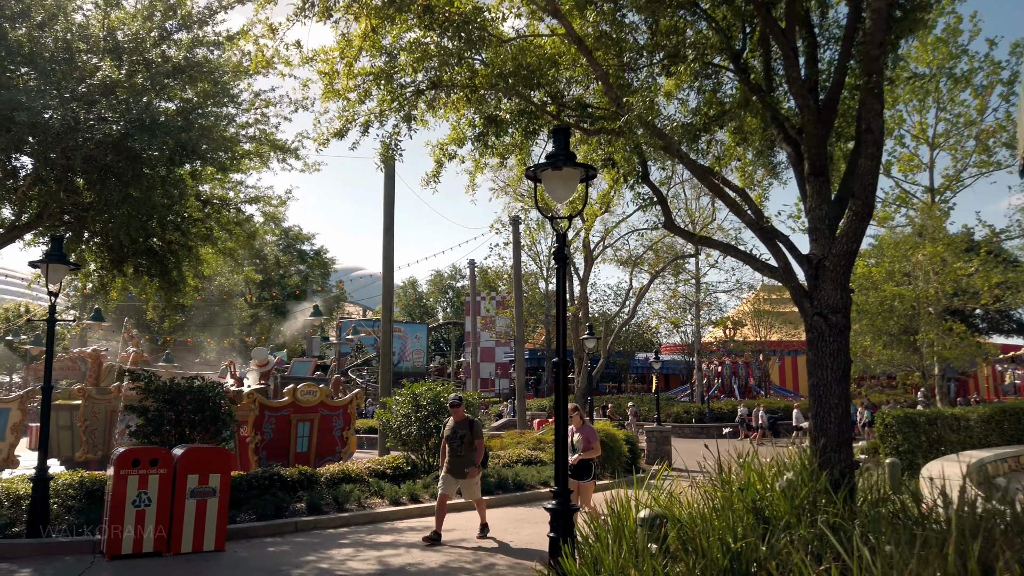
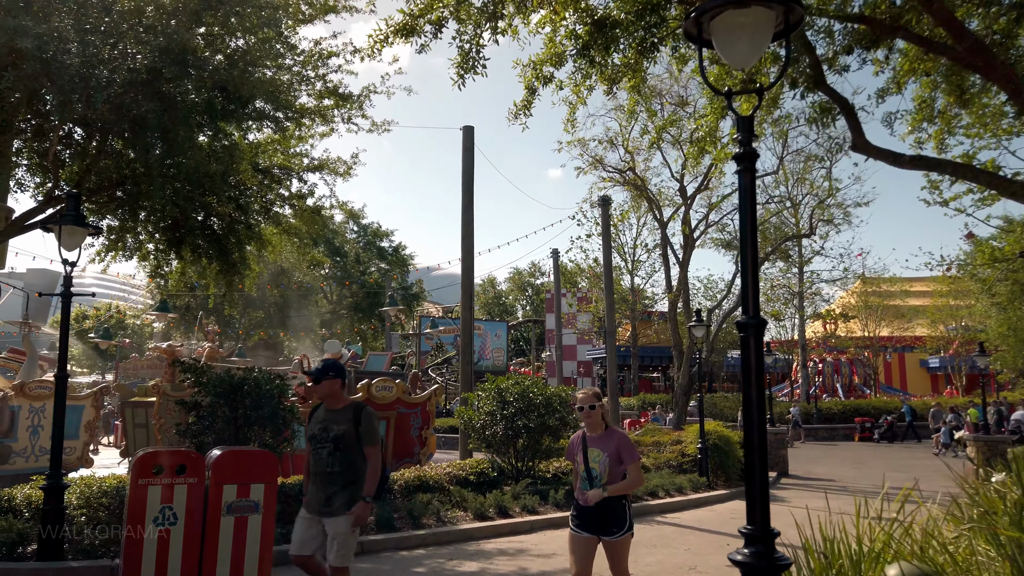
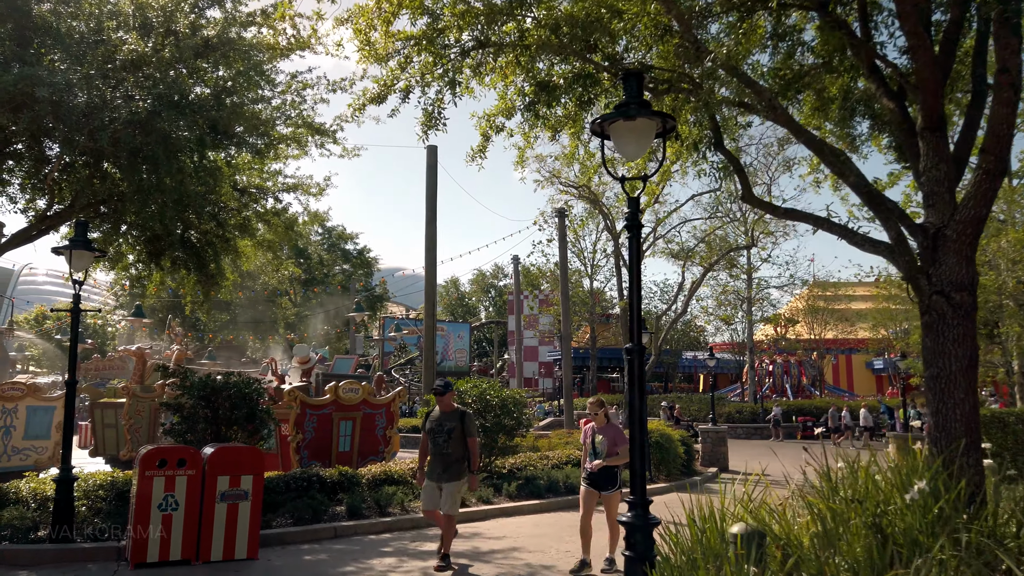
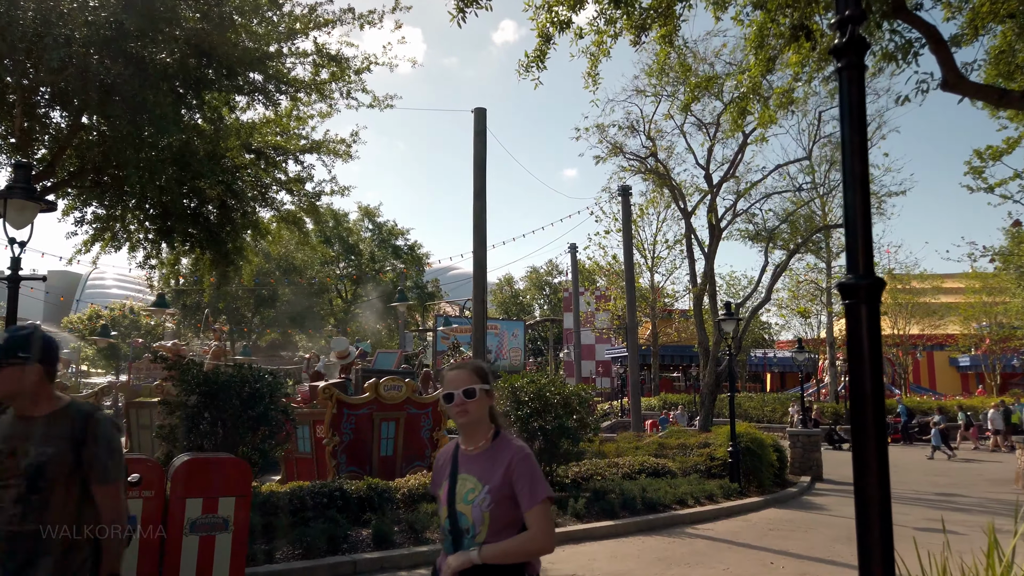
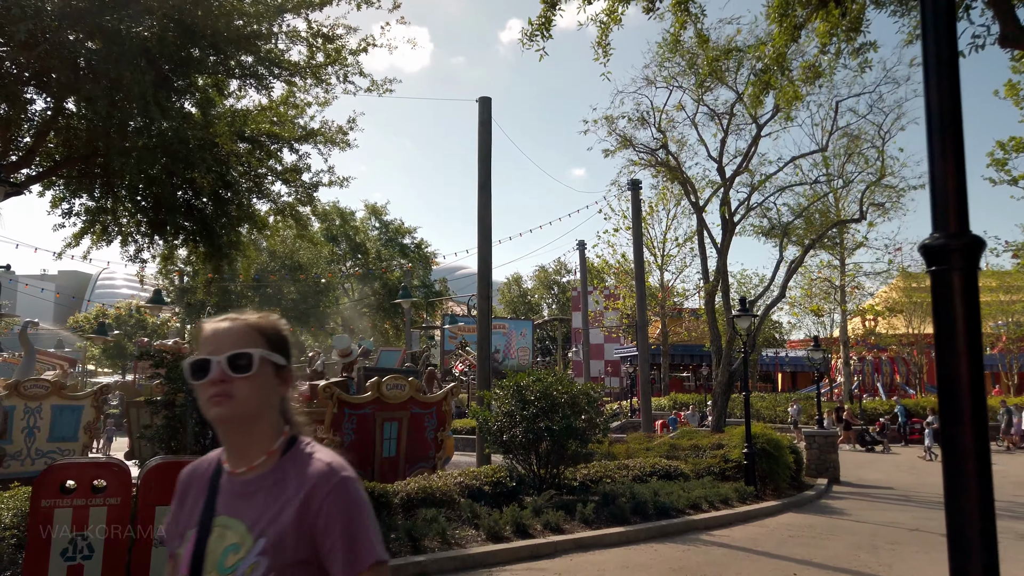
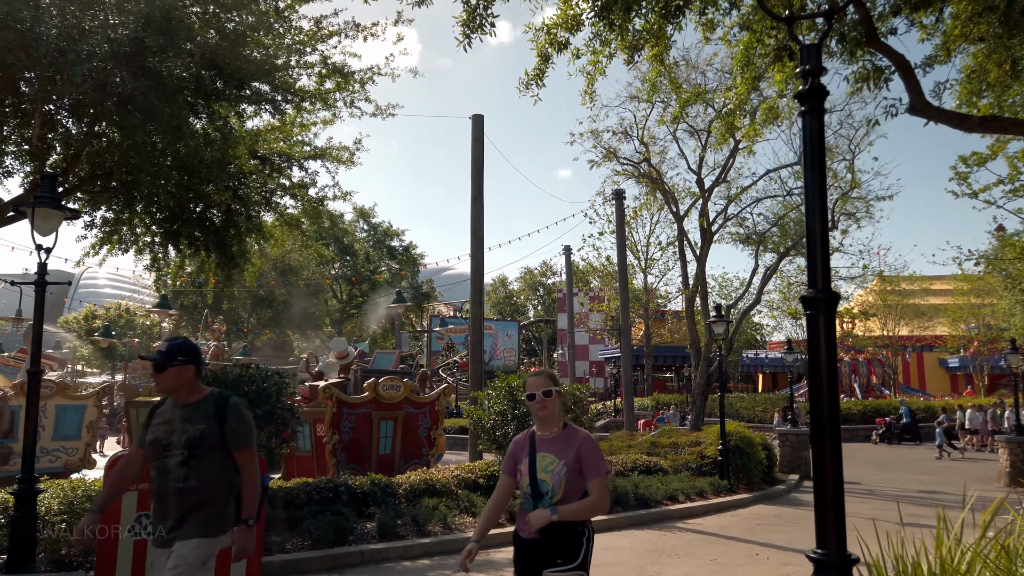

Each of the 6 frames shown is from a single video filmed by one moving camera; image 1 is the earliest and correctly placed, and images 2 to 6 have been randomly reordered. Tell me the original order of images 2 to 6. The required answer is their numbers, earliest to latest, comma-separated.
3, 2, 6, 4, 5
